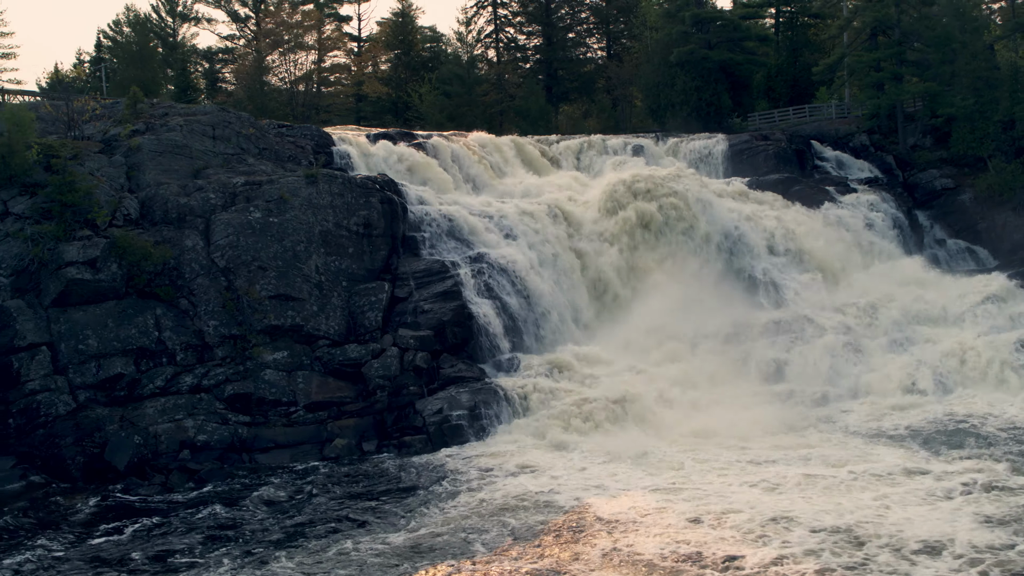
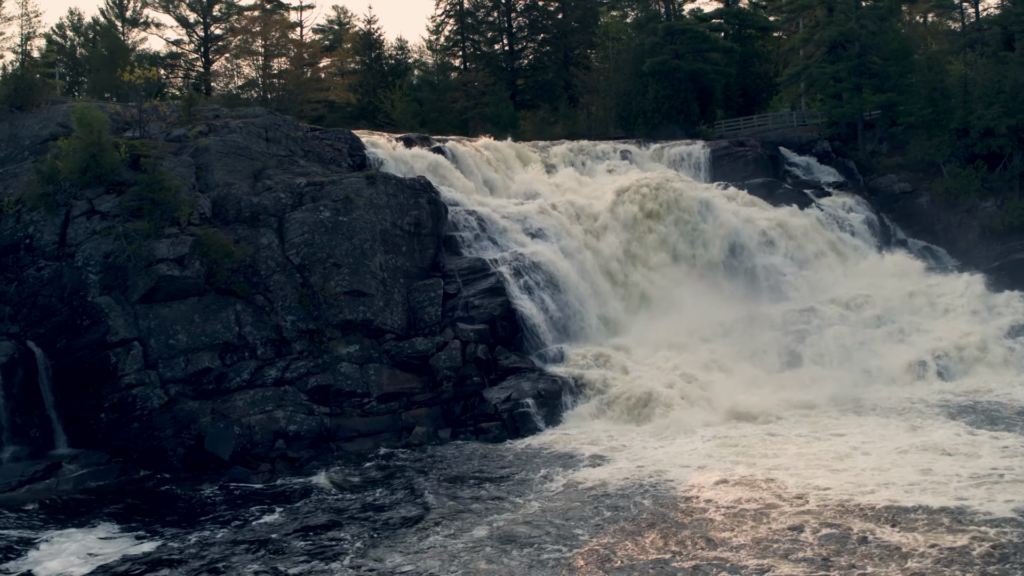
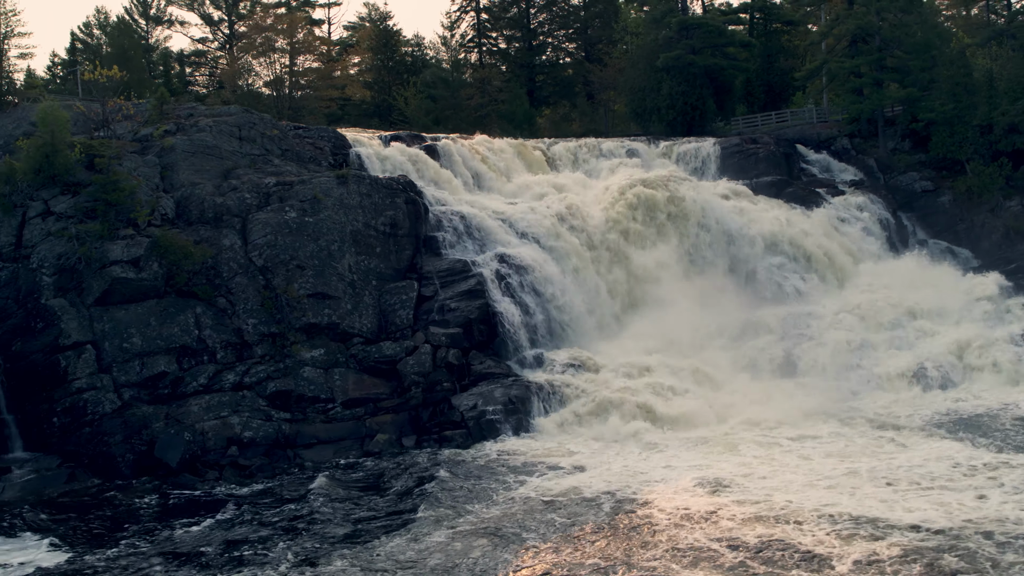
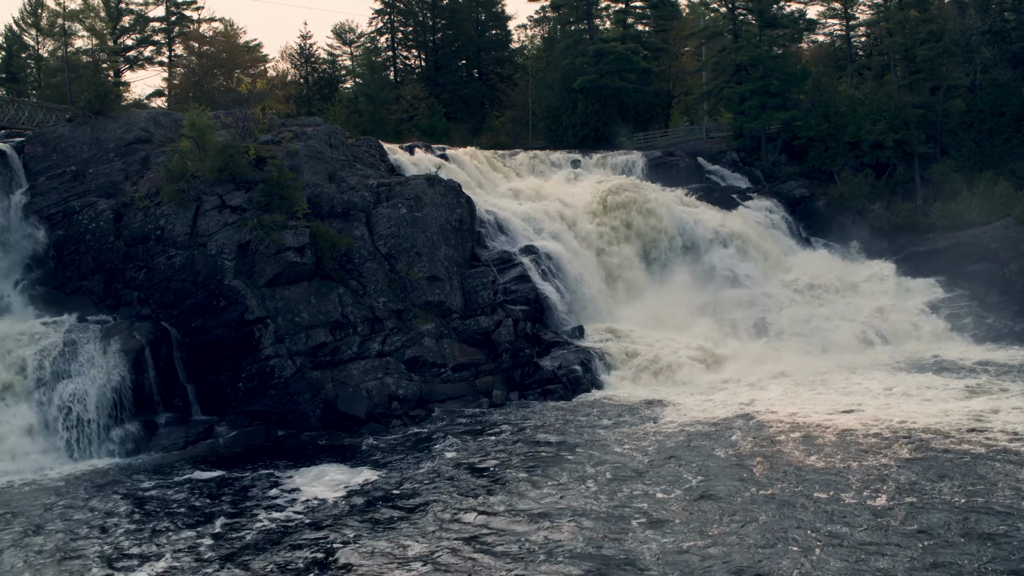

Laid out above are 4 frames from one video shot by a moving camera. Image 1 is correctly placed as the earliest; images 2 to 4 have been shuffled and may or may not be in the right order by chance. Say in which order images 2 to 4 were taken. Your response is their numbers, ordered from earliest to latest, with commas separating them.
3, 2, 4
